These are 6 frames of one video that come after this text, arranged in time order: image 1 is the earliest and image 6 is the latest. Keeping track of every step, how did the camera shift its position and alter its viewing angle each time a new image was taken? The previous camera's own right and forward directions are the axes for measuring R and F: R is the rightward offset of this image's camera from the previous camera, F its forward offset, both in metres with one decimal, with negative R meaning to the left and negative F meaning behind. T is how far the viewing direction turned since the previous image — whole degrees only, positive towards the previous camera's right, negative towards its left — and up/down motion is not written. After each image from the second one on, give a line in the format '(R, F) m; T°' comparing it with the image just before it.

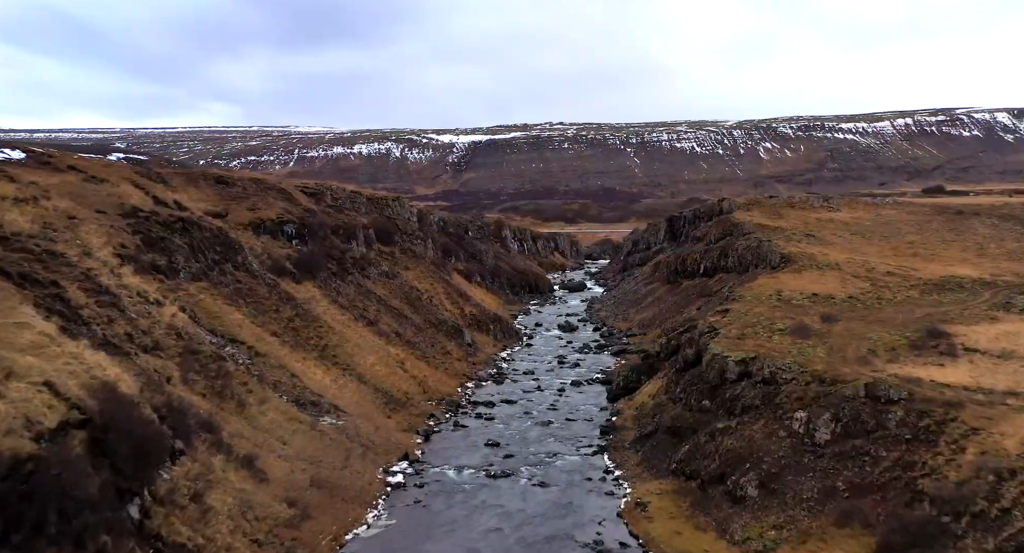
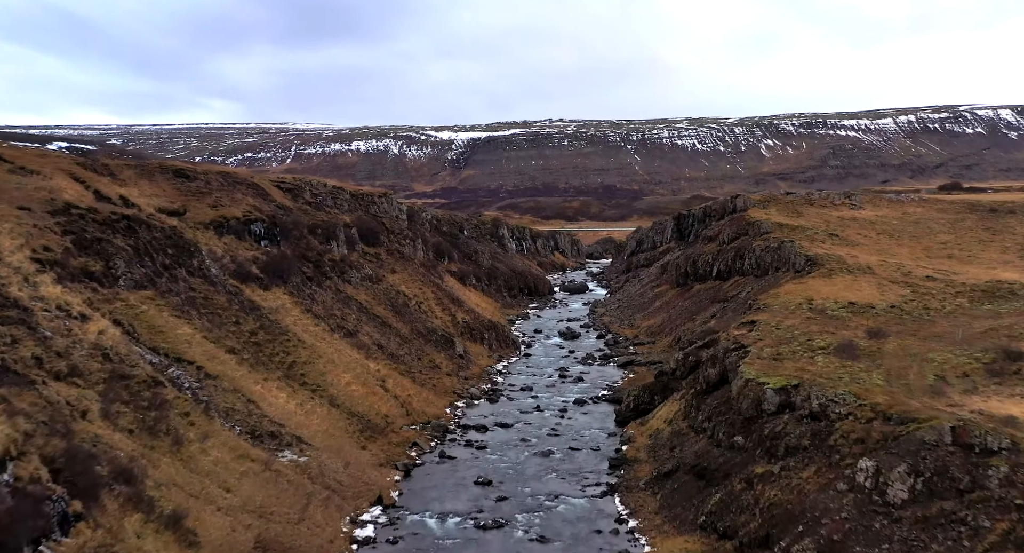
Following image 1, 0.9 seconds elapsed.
(+0.2, +6.0) m; 0°
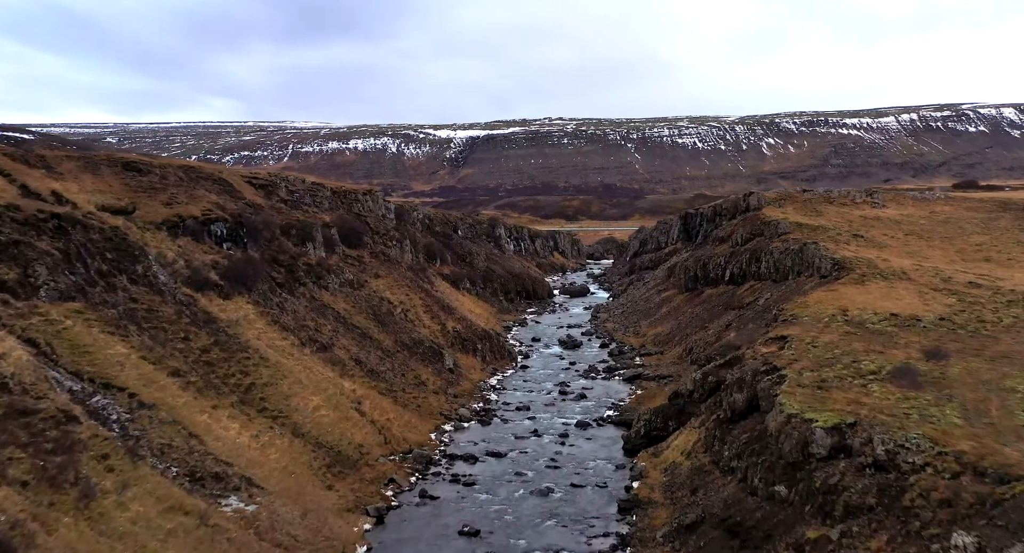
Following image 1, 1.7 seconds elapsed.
(+0.3, +5.5) m; 0°
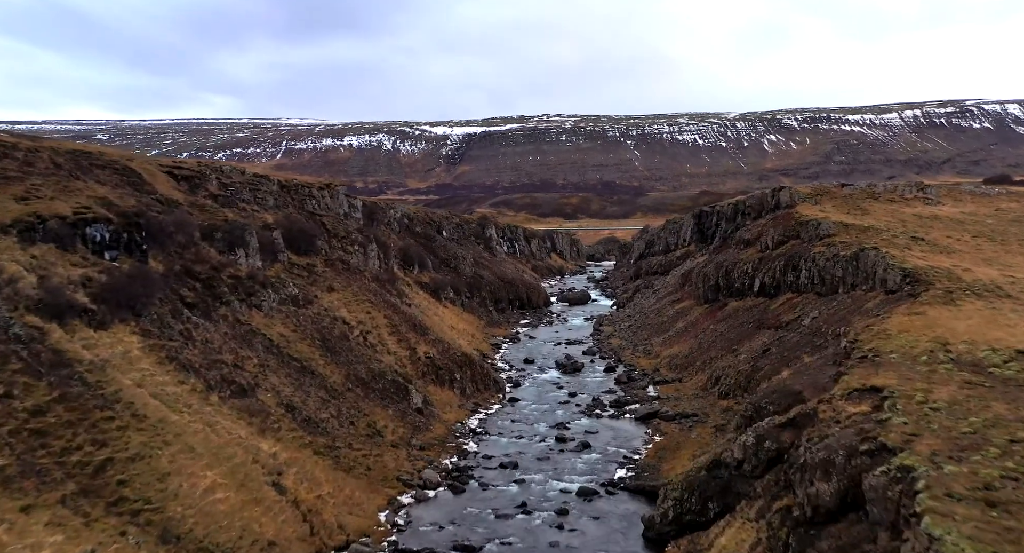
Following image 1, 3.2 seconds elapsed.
(+0.7, +10.9) m; 0°
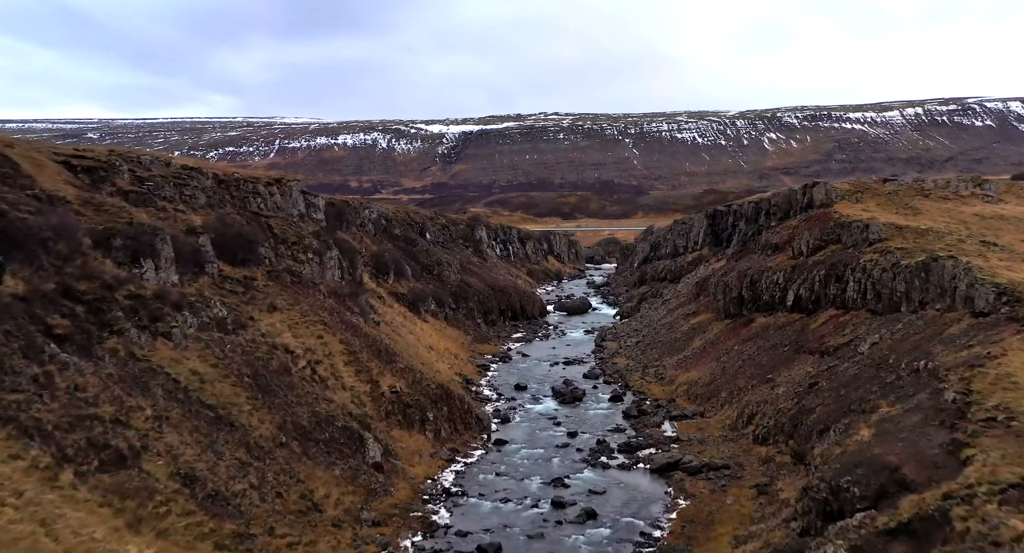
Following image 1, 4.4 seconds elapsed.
(+0.5, +9.0) m; 0°
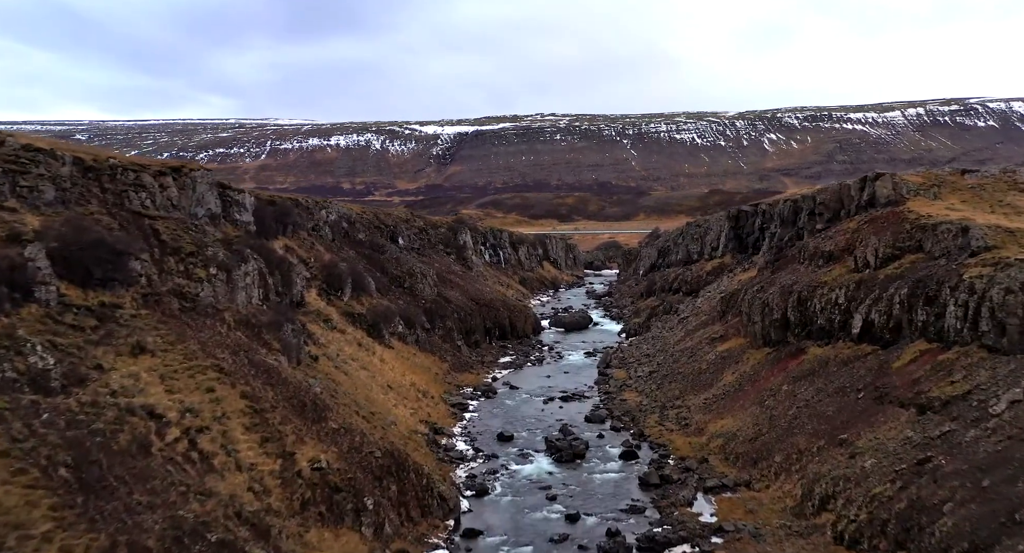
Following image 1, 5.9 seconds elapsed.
(+0.7, +11.5) m; 0°
